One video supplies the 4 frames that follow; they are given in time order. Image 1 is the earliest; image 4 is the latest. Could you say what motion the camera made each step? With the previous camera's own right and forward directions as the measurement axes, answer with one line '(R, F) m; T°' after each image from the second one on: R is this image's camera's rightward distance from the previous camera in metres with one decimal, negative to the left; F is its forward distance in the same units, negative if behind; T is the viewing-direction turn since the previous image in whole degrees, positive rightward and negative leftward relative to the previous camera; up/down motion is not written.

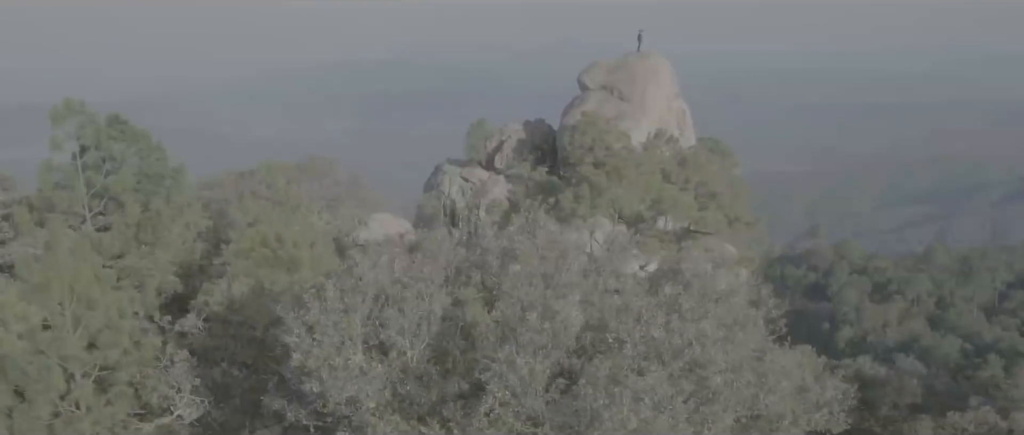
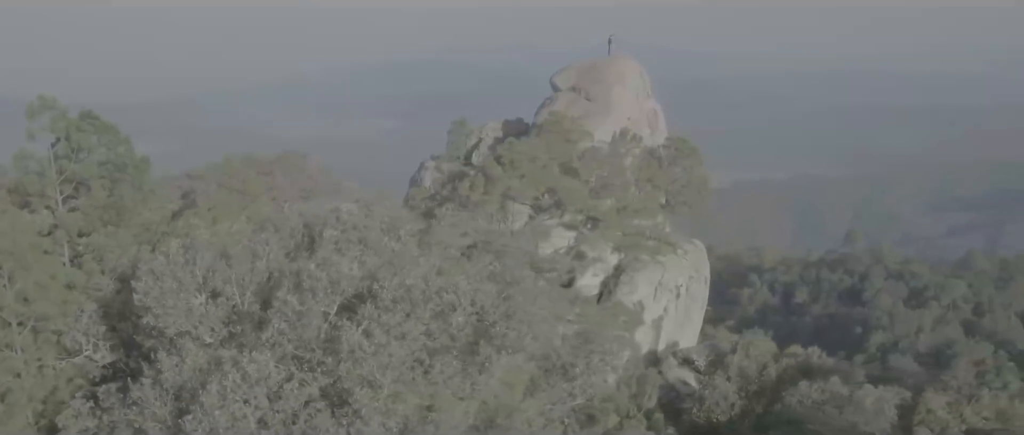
(+2.3, -1.4) m; -3°
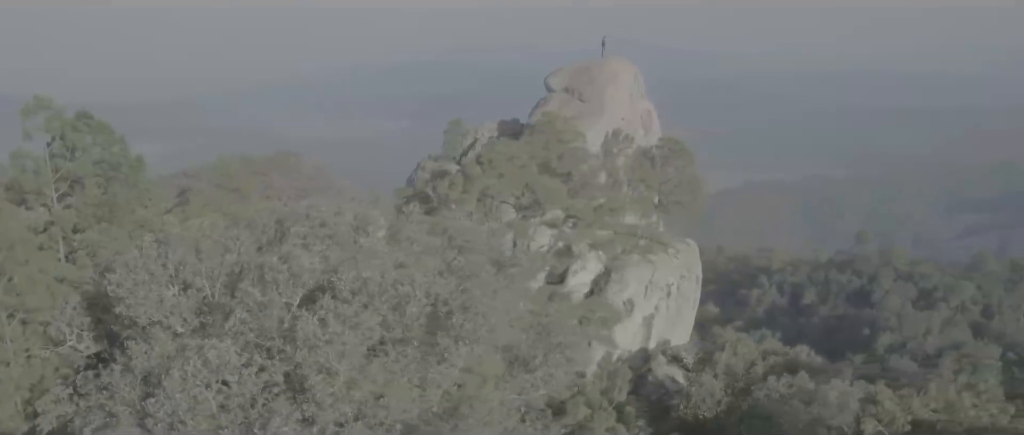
(+0.5, -0.3) m; -1°
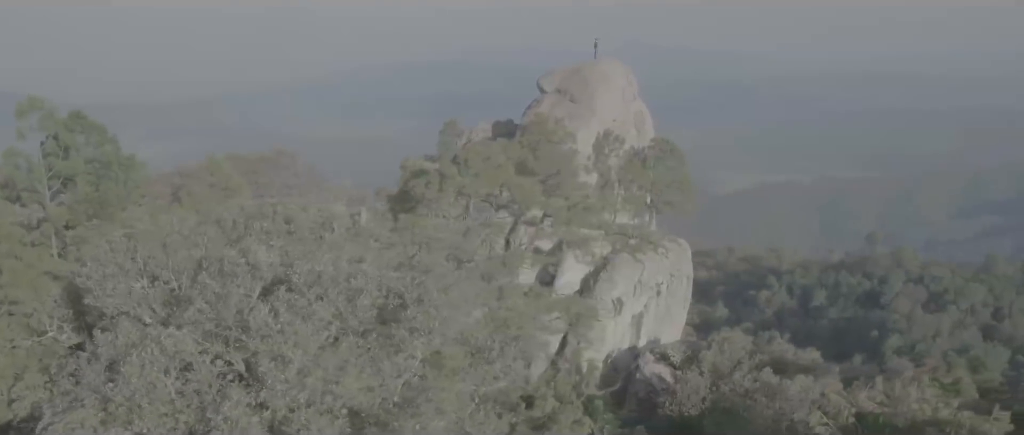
(+0.6, -0.3) m; -1°
